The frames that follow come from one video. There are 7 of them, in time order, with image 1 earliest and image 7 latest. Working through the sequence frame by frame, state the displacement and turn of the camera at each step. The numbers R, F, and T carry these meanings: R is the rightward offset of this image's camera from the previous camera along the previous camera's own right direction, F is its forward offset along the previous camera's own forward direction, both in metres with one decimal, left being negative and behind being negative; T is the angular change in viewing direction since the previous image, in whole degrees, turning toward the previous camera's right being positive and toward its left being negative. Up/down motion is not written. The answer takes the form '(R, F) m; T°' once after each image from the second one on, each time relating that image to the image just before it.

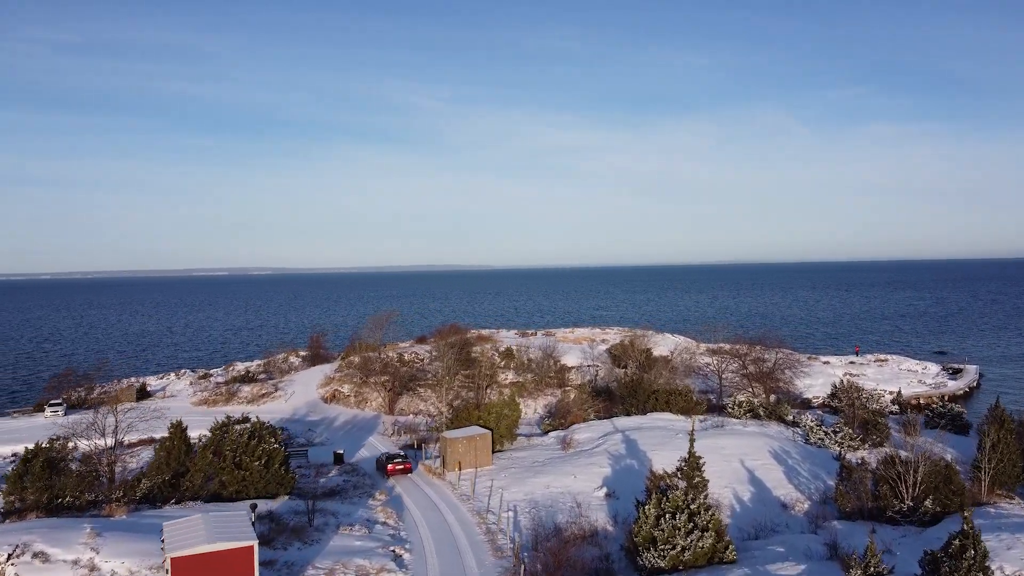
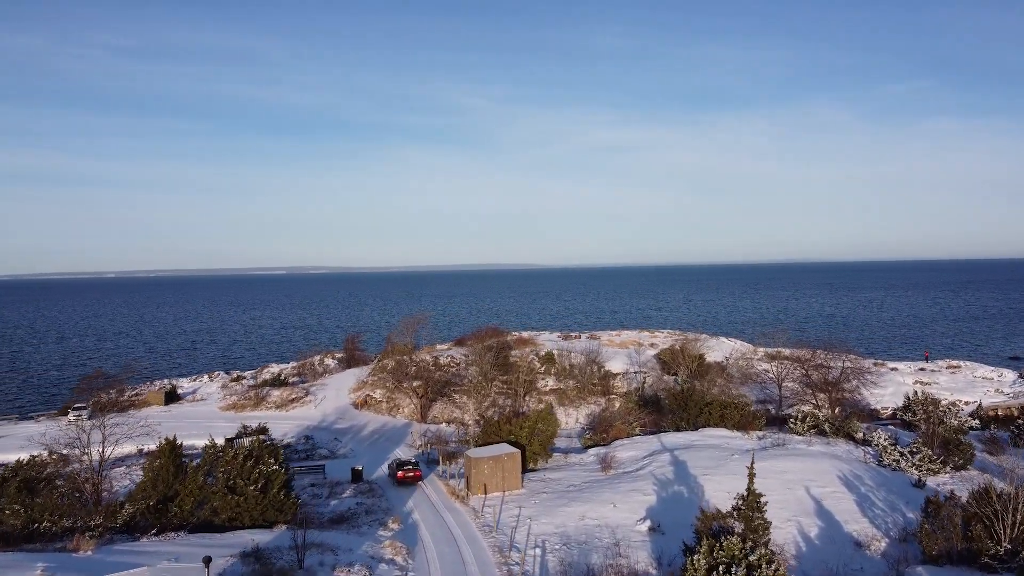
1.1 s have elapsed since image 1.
(+0.6, +2.6) m; -5°
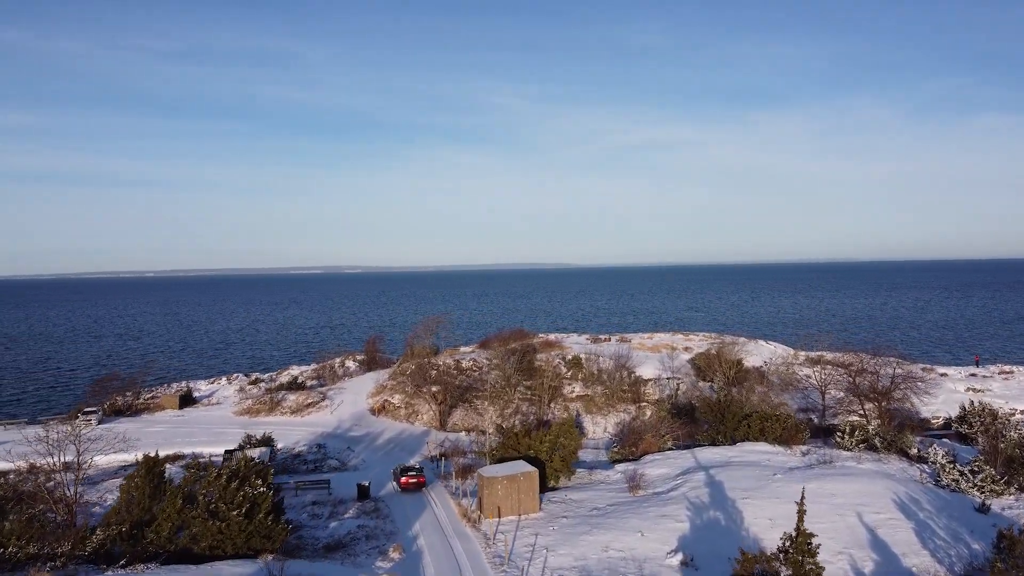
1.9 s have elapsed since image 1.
(+0.5, +2.0) m; -3°
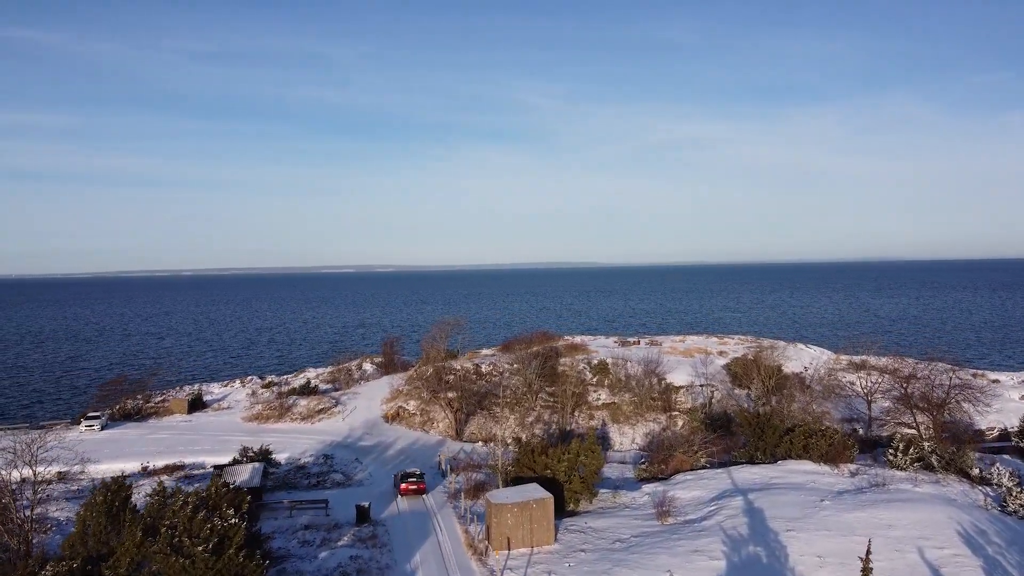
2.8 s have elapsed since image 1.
(+0.5, +2.3) m; -3°
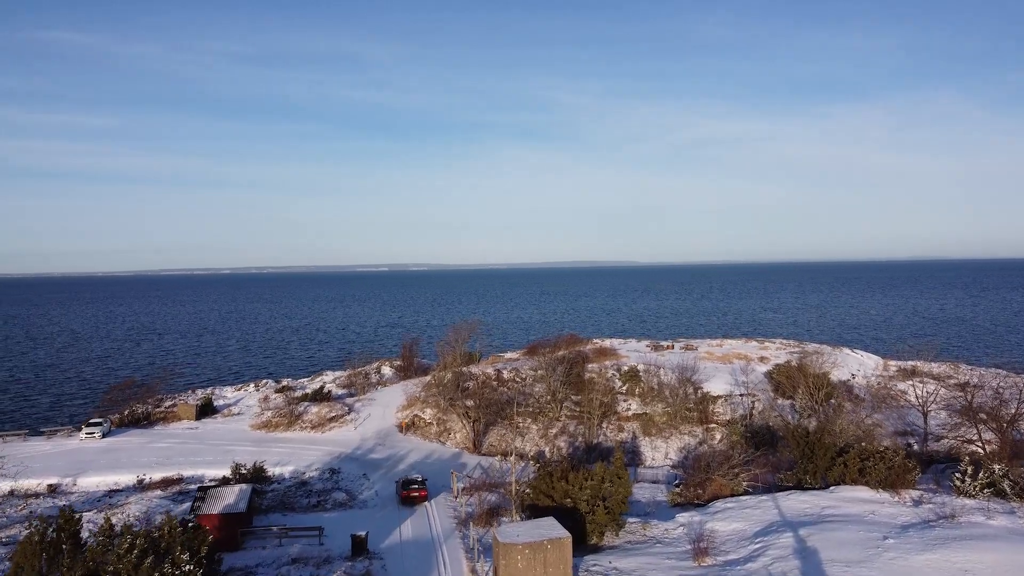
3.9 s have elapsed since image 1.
(+0.5, +2.5) m; -3°
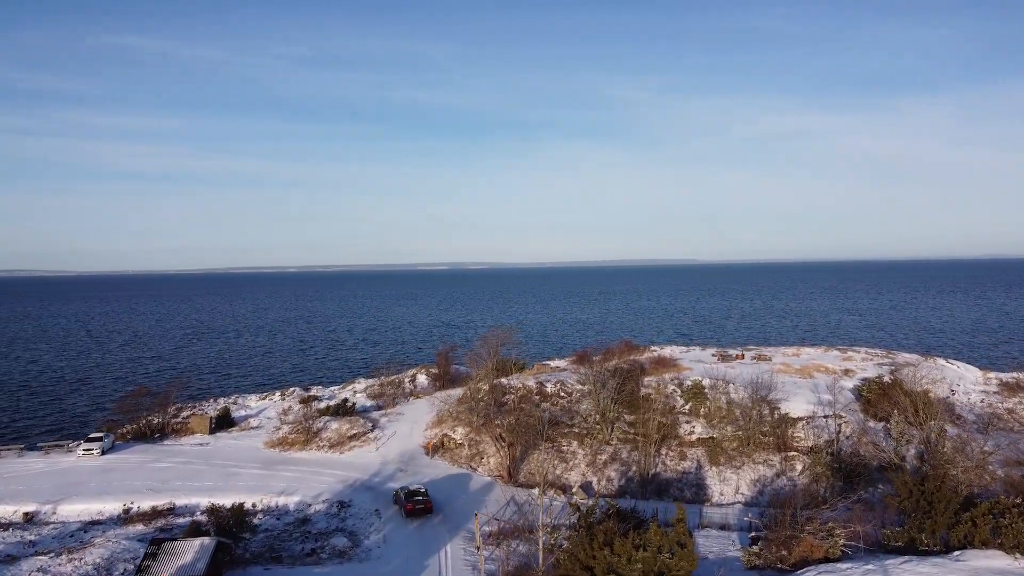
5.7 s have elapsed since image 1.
(+0.8, +4.4) m; -5°
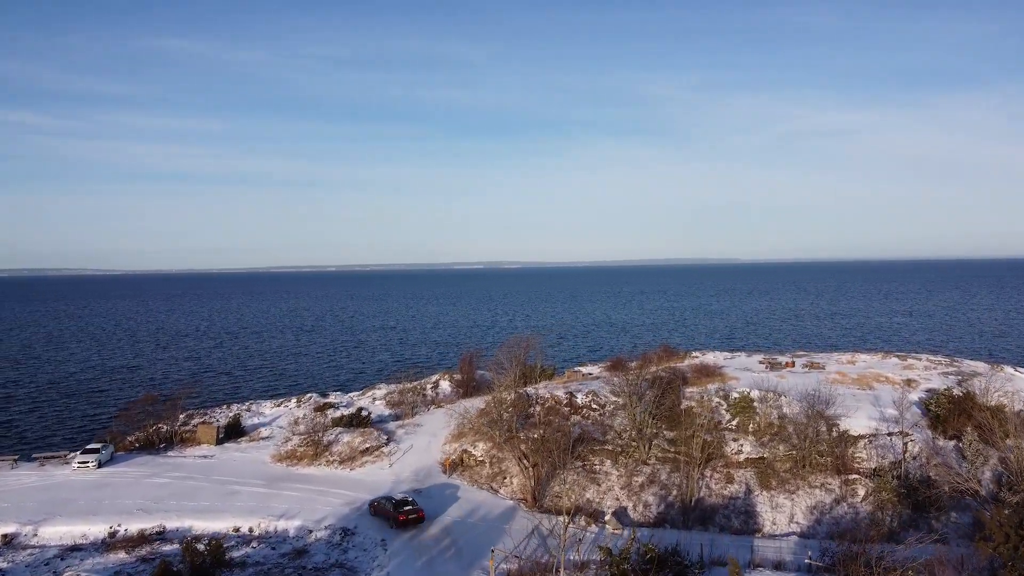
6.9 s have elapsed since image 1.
(+0.4, +2.8) m; -3°
